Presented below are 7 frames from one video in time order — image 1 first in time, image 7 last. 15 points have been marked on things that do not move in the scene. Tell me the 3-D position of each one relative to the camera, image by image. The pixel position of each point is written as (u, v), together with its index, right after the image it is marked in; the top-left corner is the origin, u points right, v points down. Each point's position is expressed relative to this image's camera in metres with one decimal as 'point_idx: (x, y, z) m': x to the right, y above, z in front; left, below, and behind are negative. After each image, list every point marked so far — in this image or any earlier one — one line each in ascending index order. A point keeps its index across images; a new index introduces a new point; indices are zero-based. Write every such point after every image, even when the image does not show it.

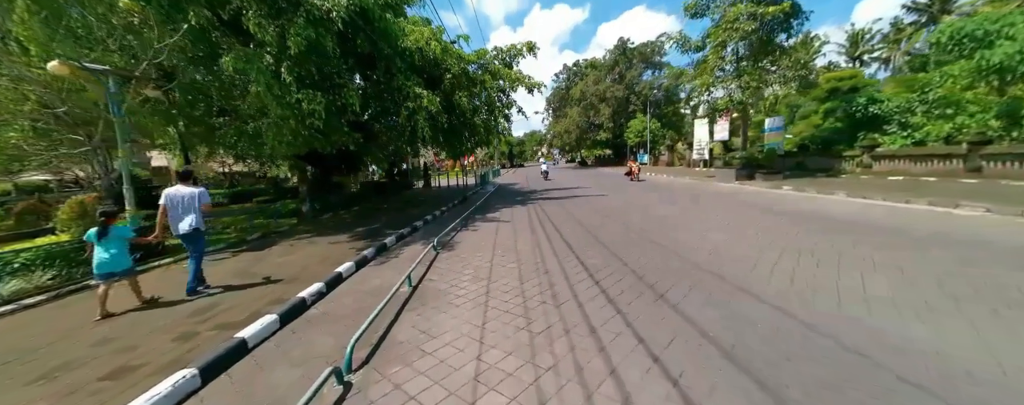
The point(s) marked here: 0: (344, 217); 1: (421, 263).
0: (-4.7, -0.4, +9.5) m
1: (-1.2, -0.8, +4.8) m
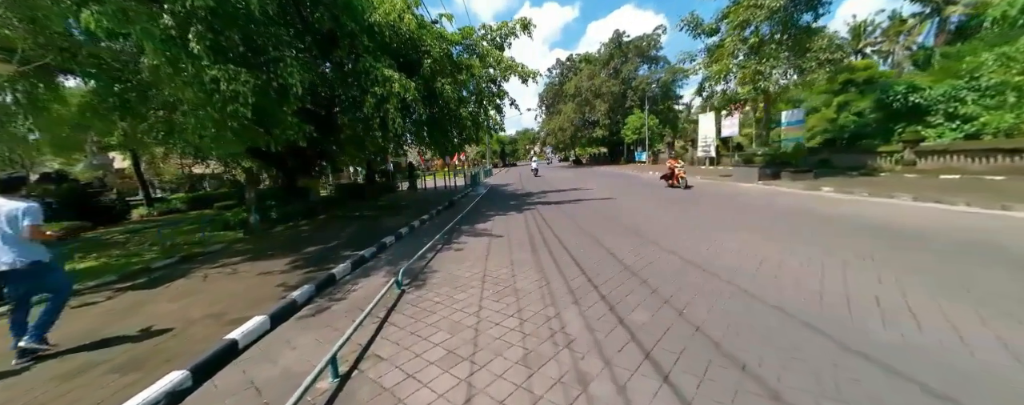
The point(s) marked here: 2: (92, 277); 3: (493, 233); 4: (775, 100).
0: (-4.8, -0.6, +7.8) m
1: (-1.3, -1.0, +3.2) m
2: (-5.9, -1.1, +4.8) m
3: (-0.4, -0.6, +6.9) m
4: (+9.8, +3.8, +12.7) m
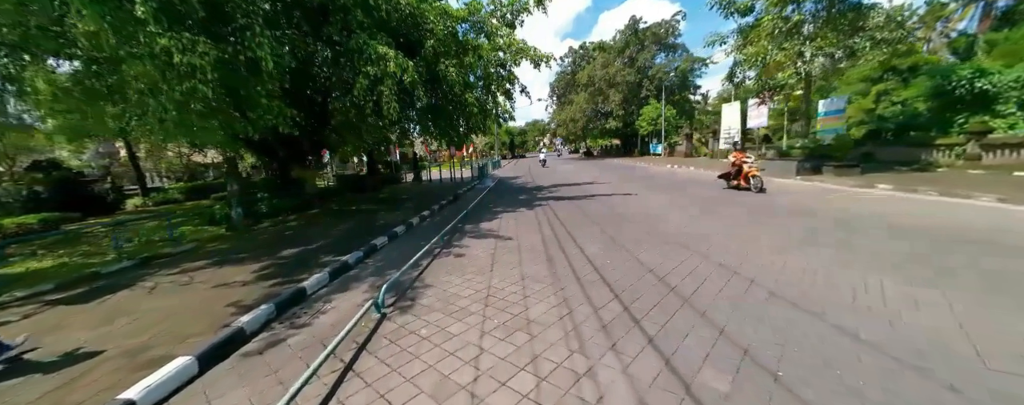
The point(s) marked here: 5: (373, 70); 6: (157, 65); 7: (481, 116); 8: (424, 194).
0: (-4.6, -0.5, +7.1) m
1: (-1.2, -1.0, +2.3) m
2: (-5.7, -1.0, +4.1) m
3: (-0.2, -0.5, +6.0) m
4: (+10.2, +3.9, +11.5) m
5: (-2.5, +2.4, +6.1) m
6: (-4.2, +1.6, +4.0) m
7: (-0.9, +2.6, +10.1) m
8: (-3.1, +0.3, +12.0) m
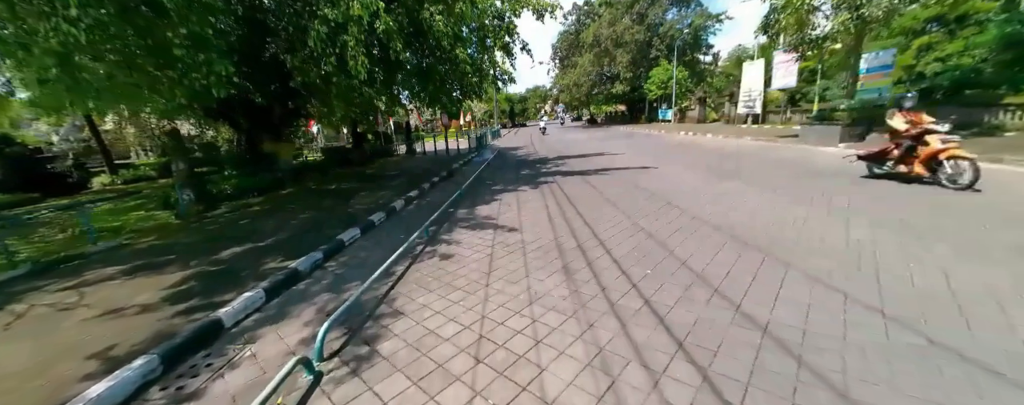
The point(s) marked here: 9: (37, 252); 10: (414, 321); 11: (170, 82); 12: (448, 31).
0: (-4.6, -0.2, +6.0) m
1: (-1.2, -1.1, +1.3) m
2: (-5.7, -0.9, +3.0) m
3: (-0.2, -0.2, +4.9) m
4: (+10.2, +4.8, +10.0) m
5: (-2.5, +2.6, +4.8) m
6: (-4.2, +1.7, +2.8) m
7: (-0.9, +3.2, +8.7) m
8: (-3.0, +1.1, +10.9) m
9: (-6.3, -0.7, +4.6) m
10: (-0.7, -0.8, +2.5) m
11: (-4.4, +1.5, +4.4) m
12: (-1.3, +3.4, +6.7) m
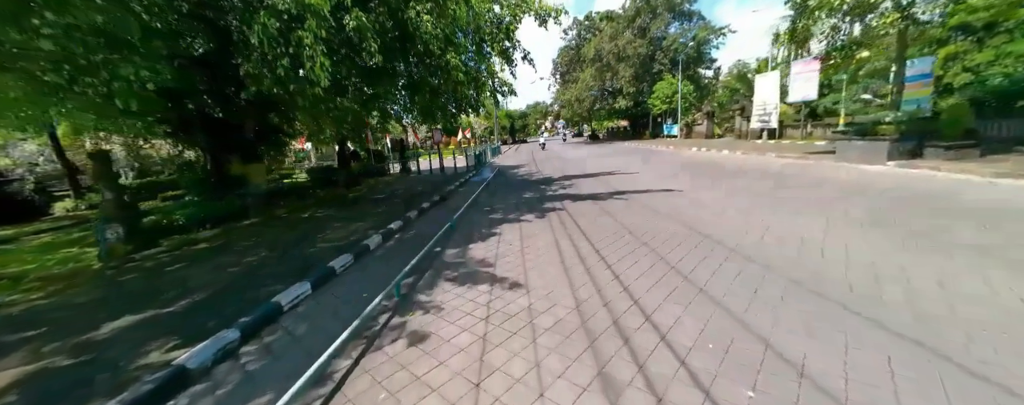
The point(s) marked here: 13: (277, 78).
0: (-4.6, -0.7, +4.9) m
1: (-1.1, -1.4, +0.2) m
2: (-5.7, -1.3, +1.9) m
3: (-0.2, -0.7, +3.8) m
4: (+10.2, +4.2, +9.1) m
5: (-2.5, +2.2, +3.8) m
6: (-4.2, +1.3, +1.8) m
7: (-0.9, +2.6, +7.8) m
8: (-3.0, +0.3, +9.8) m
9: (-6.3, -1.1, +3.5) m
10: (-0.7, -1.2, +1.3) m
11: (-4.4, +1.1, +3.3) m
12: (-1.3, +2.8, +5.8) m
13: (-2.8, +1.5, +4.1) m
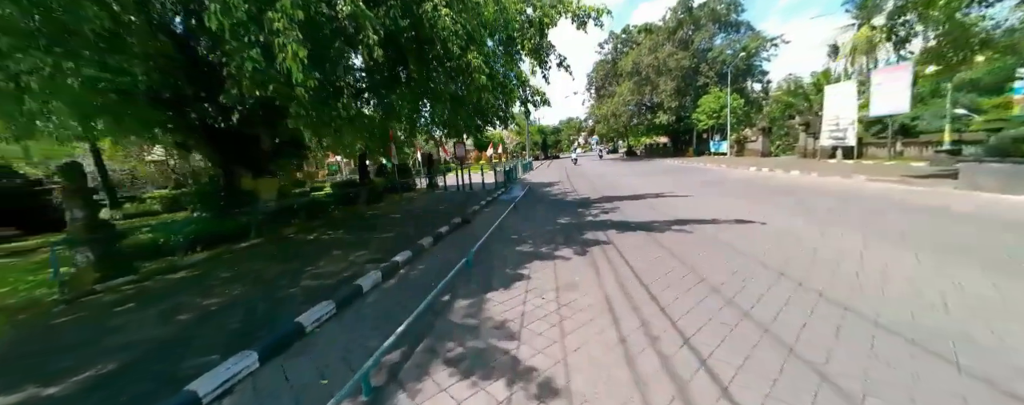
0: (-4.2, -0.9, +4.1) m
1: (-1.2, -1.5, -0.9) m
2: (-5.6, -1.4, +1.3) m
3: (+0.1, -1.0, +2.7) m
4: (+11.0, +3.4, +7.2) m
5: (-2.2, +1.9, +3.0) m
6: (-4.1, +1.2, +1.1) m
7: (-0.2, +2.1, +6.8) m
8: (-2.2, -0.2, +8.9) m
9: (-6.1, -1.3, +2.9) m
10: (-0.6, -1.4, +0.2) m
11: (-4.1, +0.9, +2.7) m
12: (-0.7, +2.4, +4.9) m
13: (-2.5, +1.2, +3.3) m
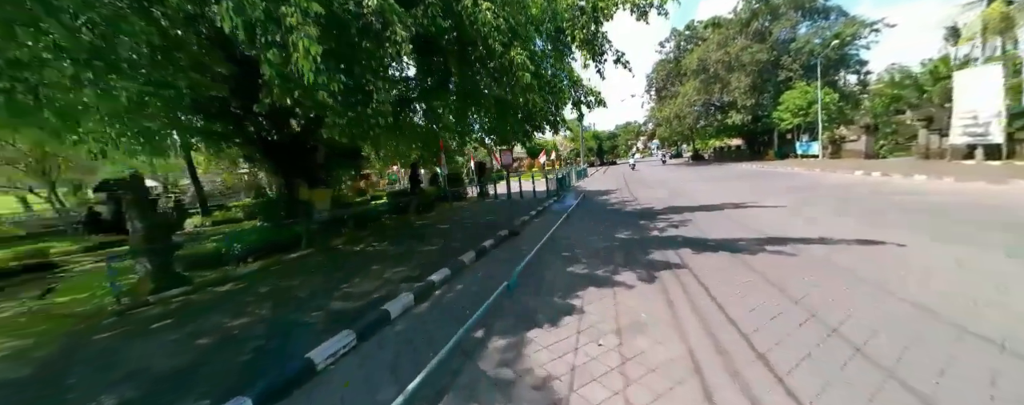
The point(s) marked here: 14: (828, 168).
0: (-3.7, -1.1, +4.1) m
1: (-1.5, -1.6, -1.3) m
2: (-5.5, -1.5, +1.5) m
3: (+0.3, -1.1, +2.0) m
4: (+11.8, +3.2, +4.8) m
5: (-1.8, +1.8, +2.7) m
6: (-4.0, +1.1, +1.2) m
7: (+0.8, +1.9, +6.2) m
8: (-0.9, -0.4, +8.6) m
9: (-5.7, -1.4, +3.2) m
10: (-0.7, -1.4, -0.3) m
11: (-3.8, +0.7, +2.7) m
12: (-0.1, +2.3, +4.4) m
13: (-2.1, +1.1, +3.1) m
14: (+15.2, +1.7, +16.4) m
